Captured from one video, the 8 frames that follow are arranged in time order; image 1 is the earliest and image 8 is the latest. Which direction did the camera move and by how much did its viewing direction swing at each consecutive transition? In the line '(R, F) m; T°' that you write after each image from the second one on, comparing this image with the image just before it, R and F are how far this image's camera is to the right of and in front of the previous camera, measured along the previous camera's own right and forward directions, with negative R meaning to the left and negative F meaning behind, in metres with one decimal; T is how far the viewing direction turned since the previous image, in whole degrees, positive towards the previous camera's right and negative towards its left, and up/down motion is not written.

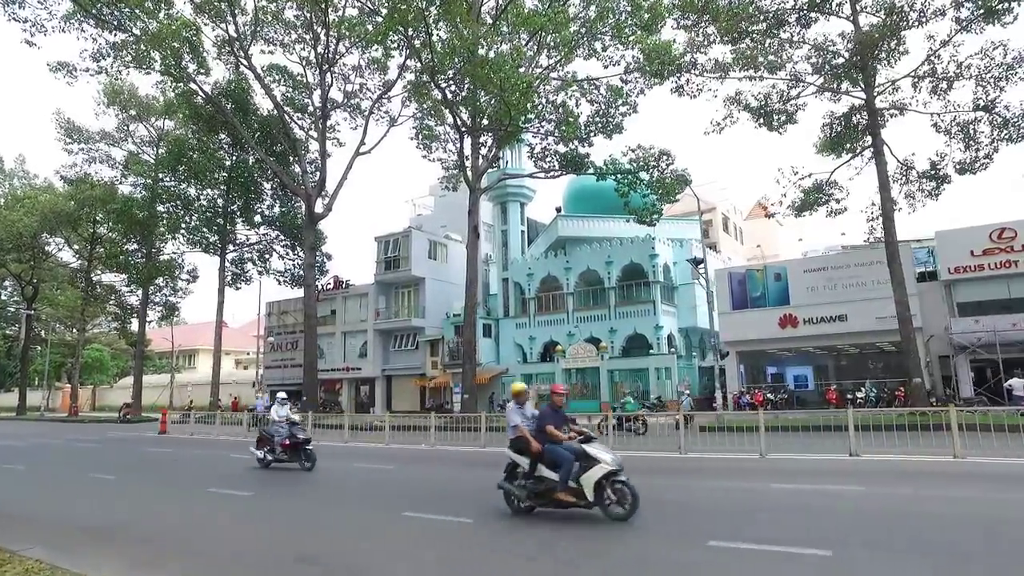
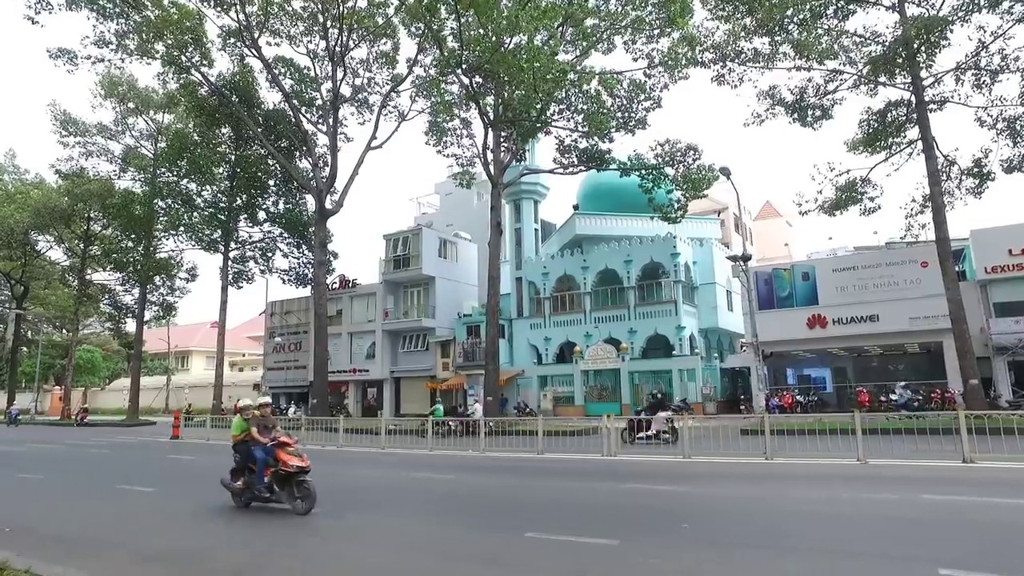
(-1.2, +0.8) m; +1°
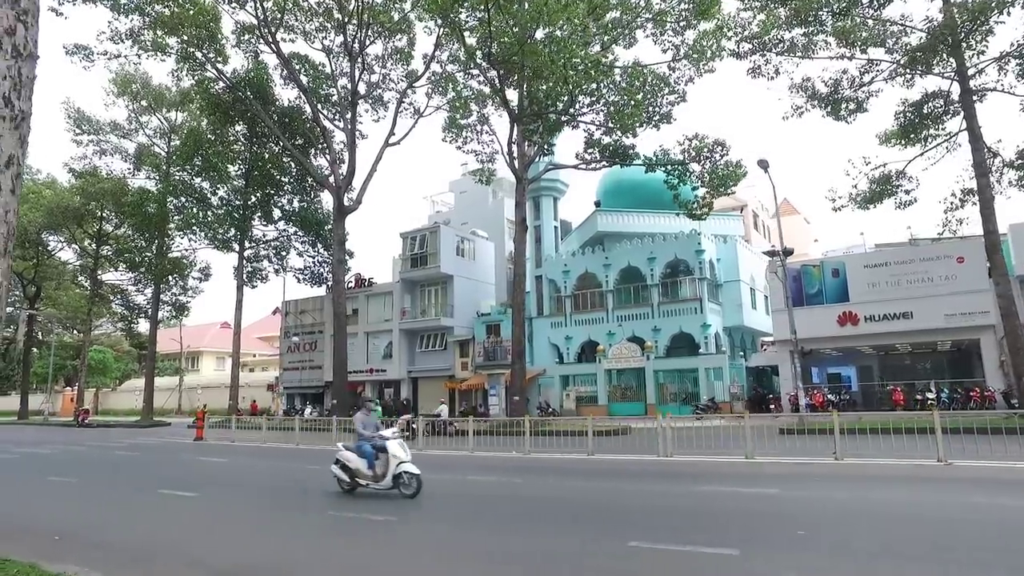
(-0.7, +0.4) m; 0°
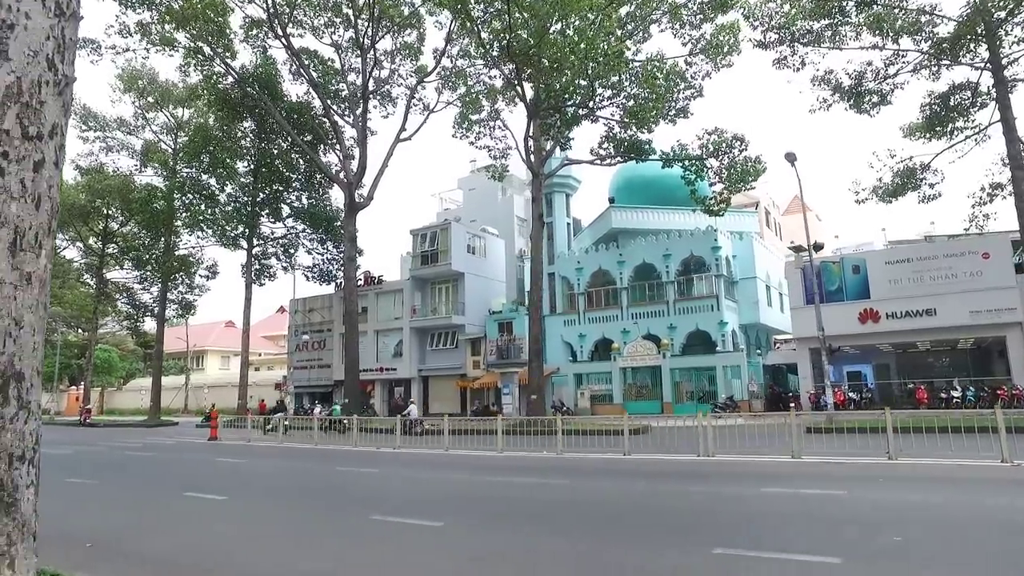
(-0.5, +0.4) m; 0°
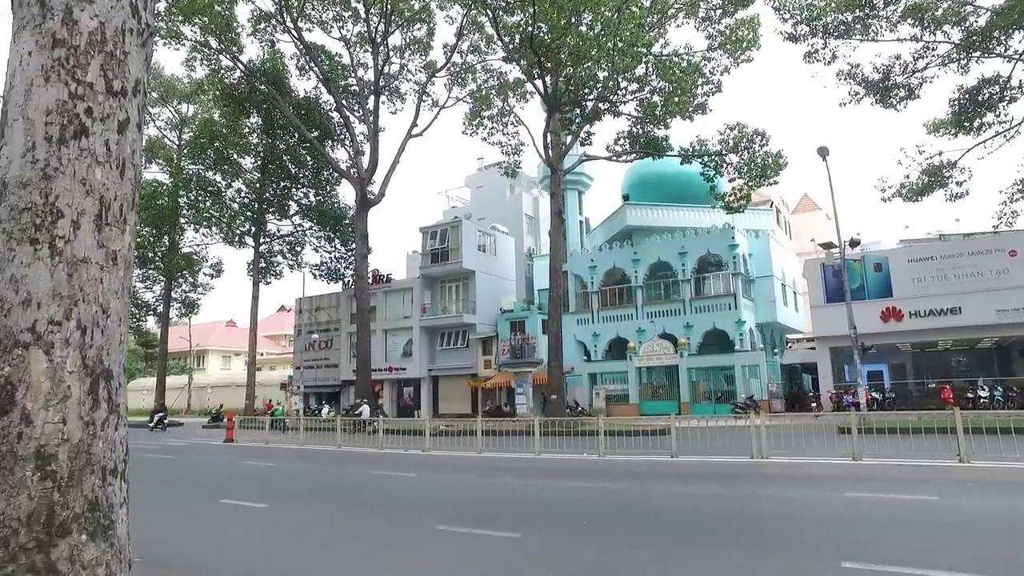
(-0.7, +0.4) m; 0°
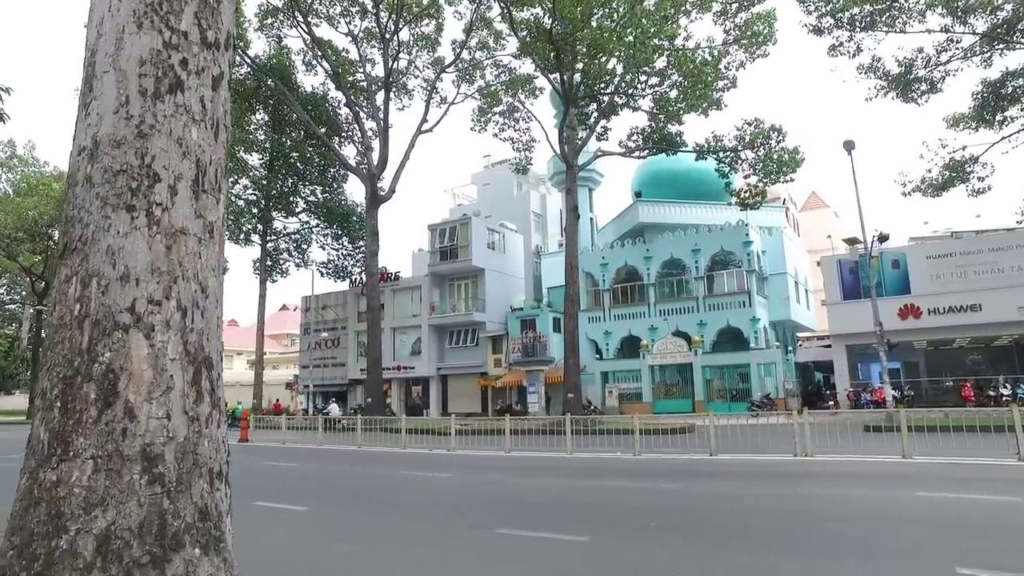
(-0.5, +0.3) m; 0°
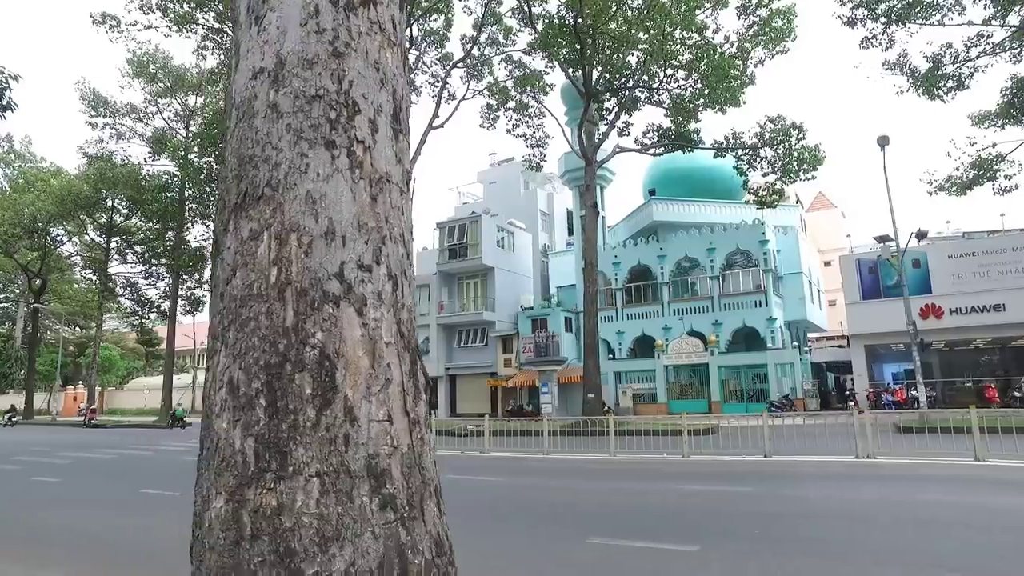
(-0.8, +0.5) m; +1°
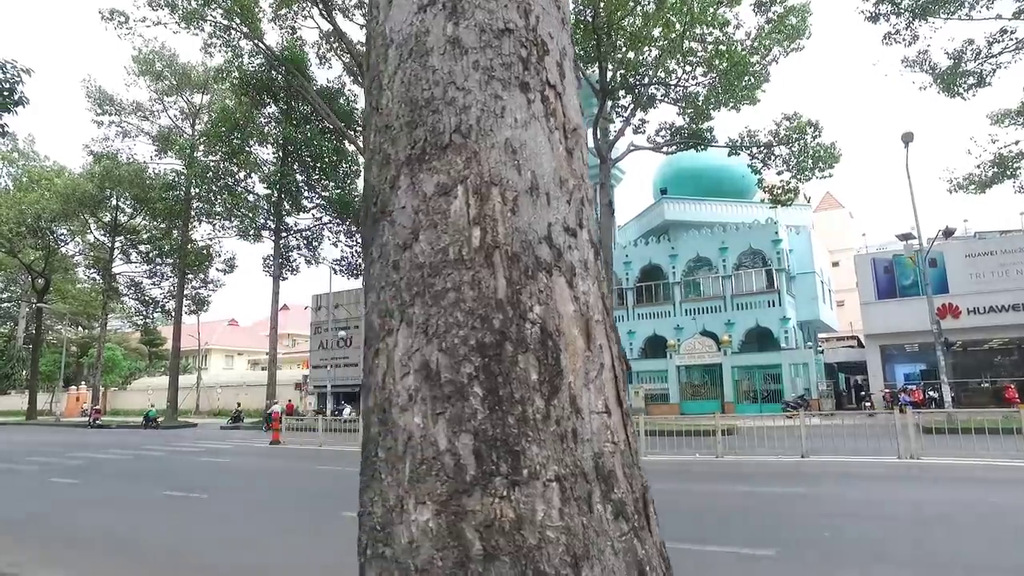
(-0.5, +0.2) m; 0°
